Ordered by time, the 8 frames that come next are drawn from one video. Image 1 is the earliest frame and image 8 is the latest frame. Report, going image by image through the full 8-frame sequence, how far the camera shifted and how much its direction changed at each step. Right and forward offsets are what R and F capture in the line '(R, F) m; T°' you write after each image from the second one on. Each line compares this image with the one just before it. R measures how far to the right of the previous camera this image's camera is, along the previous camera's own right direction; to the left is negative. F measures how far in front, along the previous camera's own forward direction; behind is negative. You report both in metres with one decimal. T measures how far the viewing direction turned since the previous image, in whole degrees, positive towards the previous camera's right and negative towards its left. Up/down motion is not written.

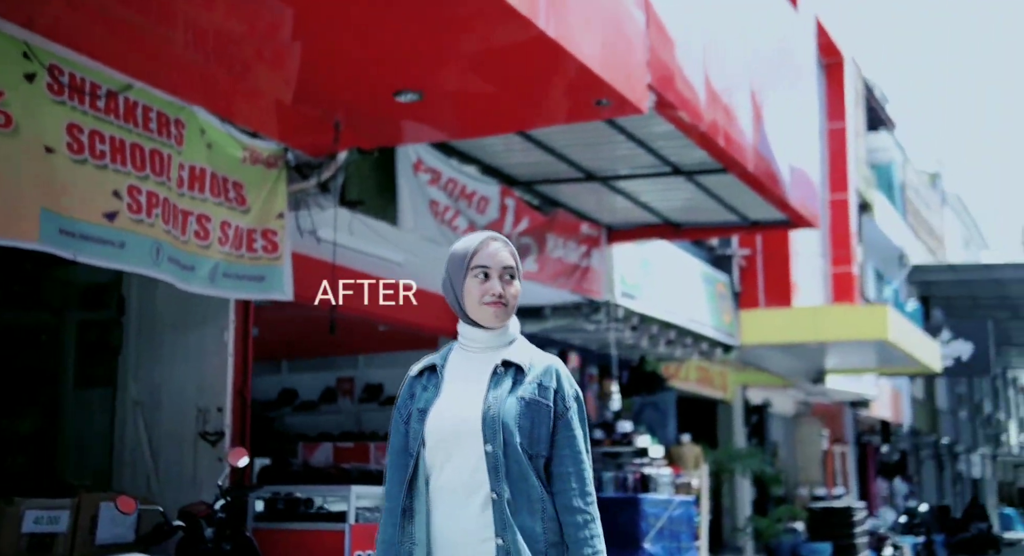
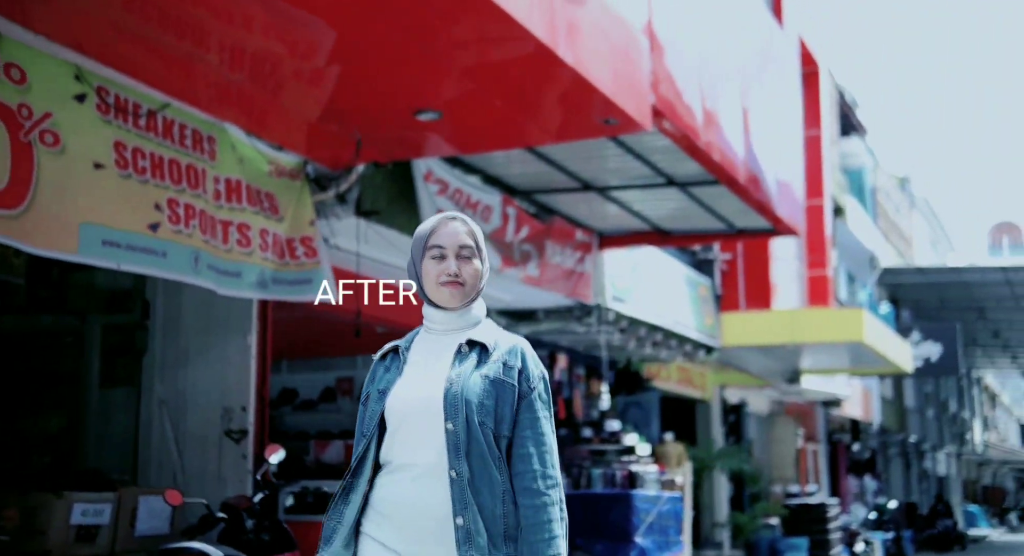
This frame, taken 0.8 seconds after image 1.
(-0.3, -0.4) m; +2°
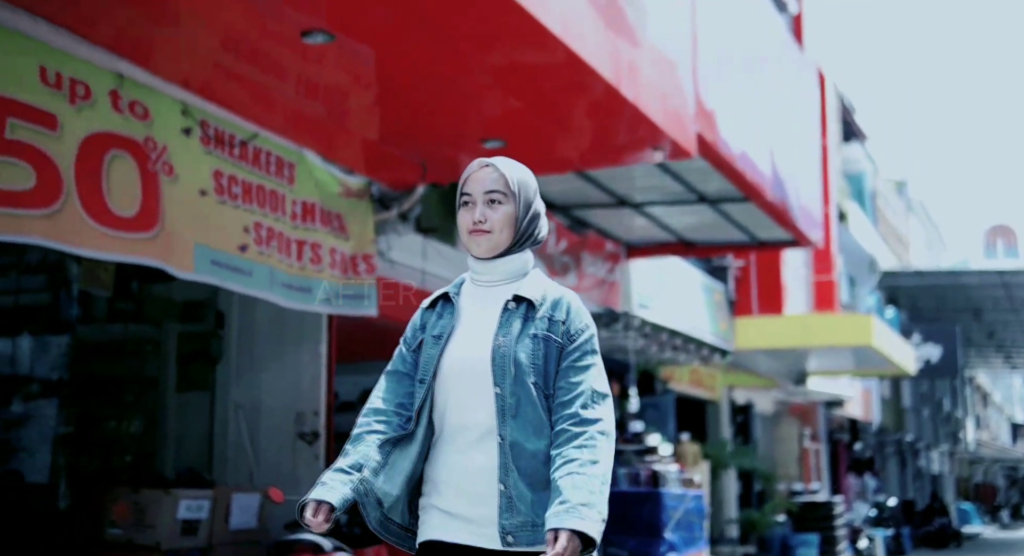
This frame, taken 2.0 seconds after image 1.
(-0.4, -0.6) m; 0°
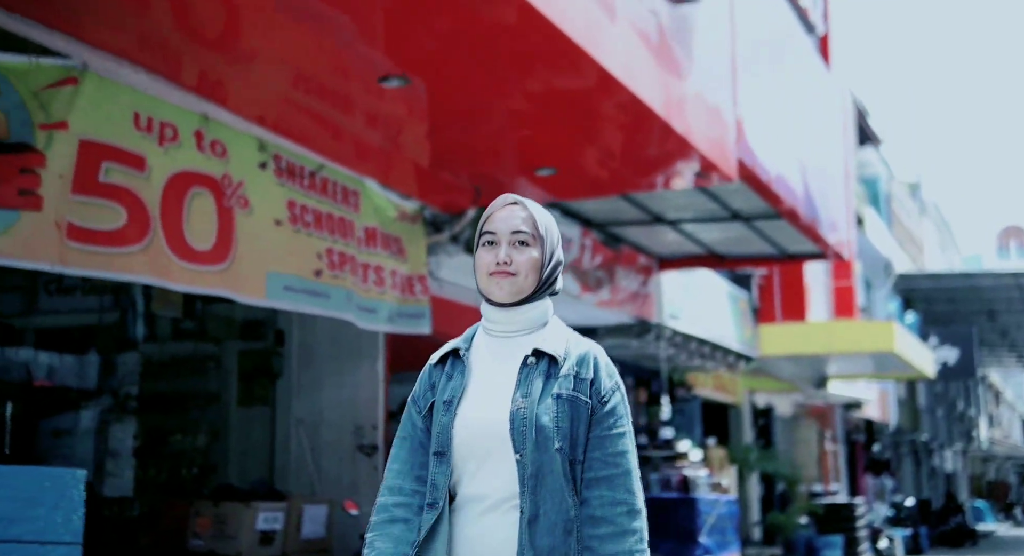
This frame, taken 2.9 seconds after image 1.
(-0.3, -0.4) m; 0°
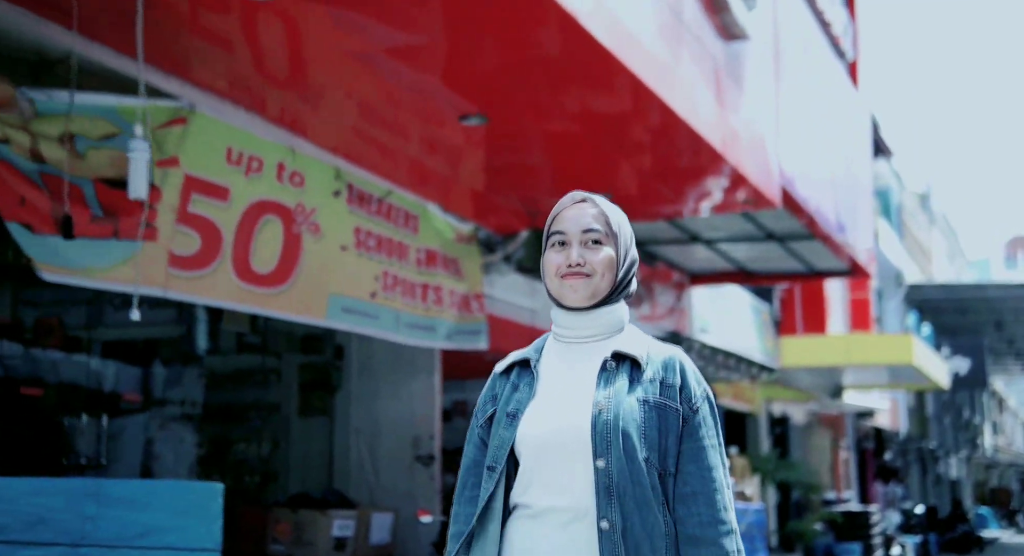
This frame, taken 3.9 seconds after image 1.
(-0.4, -0.4) m; 0°
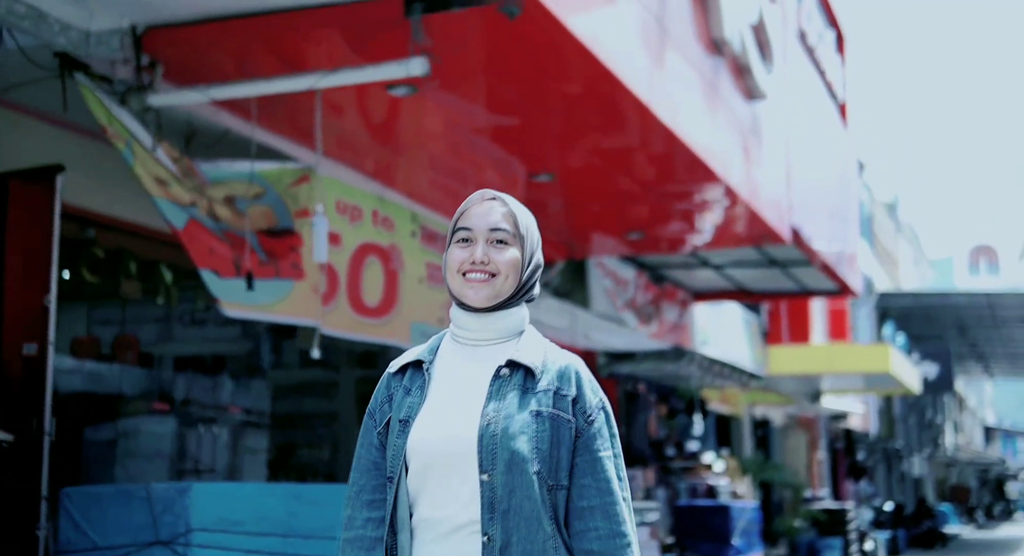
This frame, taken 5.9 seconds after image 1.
(-0.6, -1.1) m; +2°
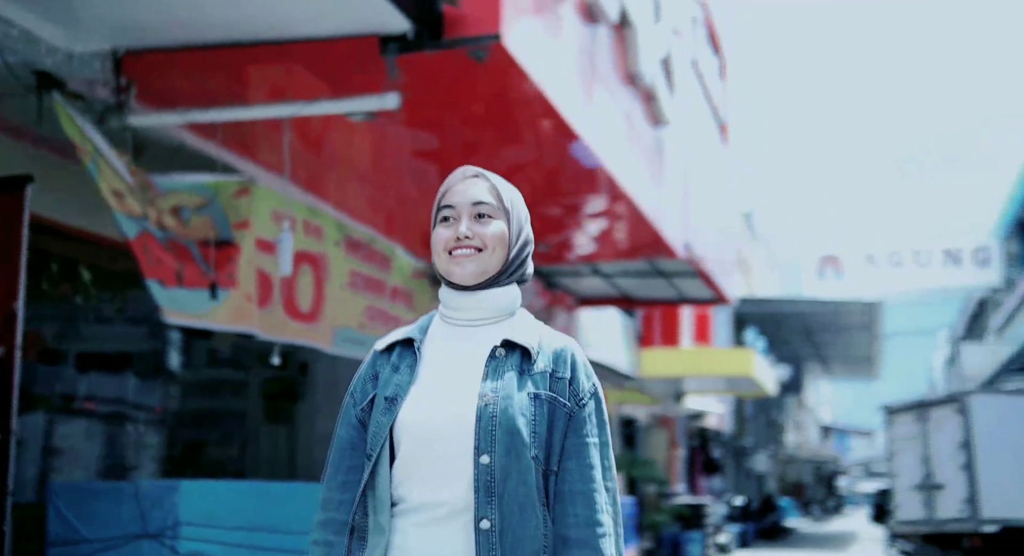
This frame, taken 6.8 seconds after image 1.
(-0.5, -0.5) m; +7°
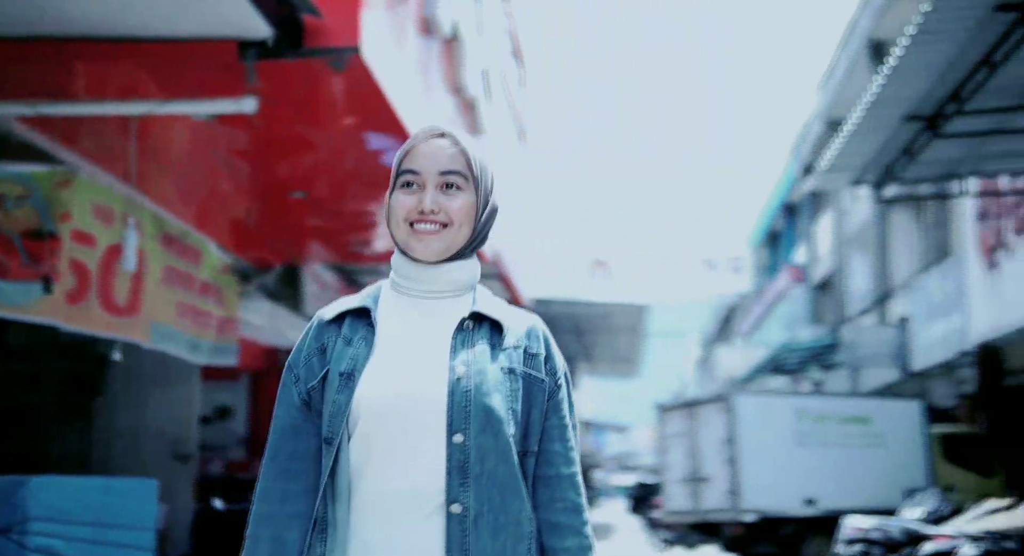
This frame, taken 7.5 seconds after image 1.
(-0.4, -0.3) m; +12°
